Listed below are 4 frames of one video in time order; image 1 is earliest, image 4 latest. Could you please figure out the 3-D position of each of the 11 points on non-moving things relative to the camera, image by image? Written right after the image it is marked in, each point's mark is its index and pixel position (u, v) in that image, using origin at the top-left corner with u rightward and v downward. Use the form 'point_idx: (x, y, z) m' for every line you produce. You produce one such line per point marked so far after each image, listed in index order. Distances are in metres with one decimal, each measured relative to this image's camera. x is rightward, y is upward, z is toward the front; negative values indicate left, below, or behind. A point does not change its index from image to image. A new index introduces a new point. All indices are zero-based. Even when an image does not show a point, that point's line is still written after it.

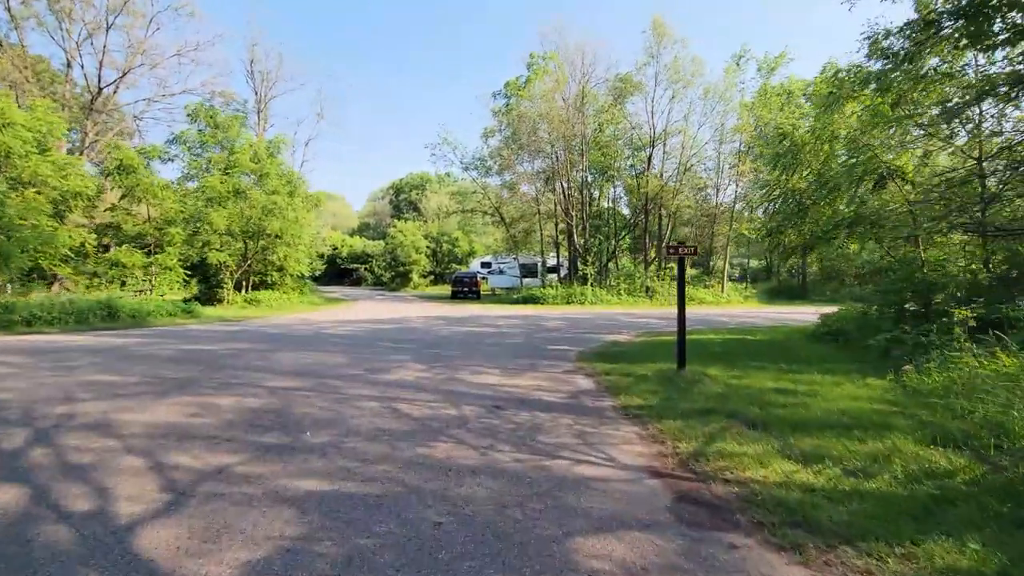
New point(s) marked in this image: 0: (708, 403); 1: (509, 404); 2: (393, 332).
0: (+2.3, -1.4, +5.7) m
1: (0.0, -1.4, +5.9) m
2: (-3.3, -1.2, +13.3) m
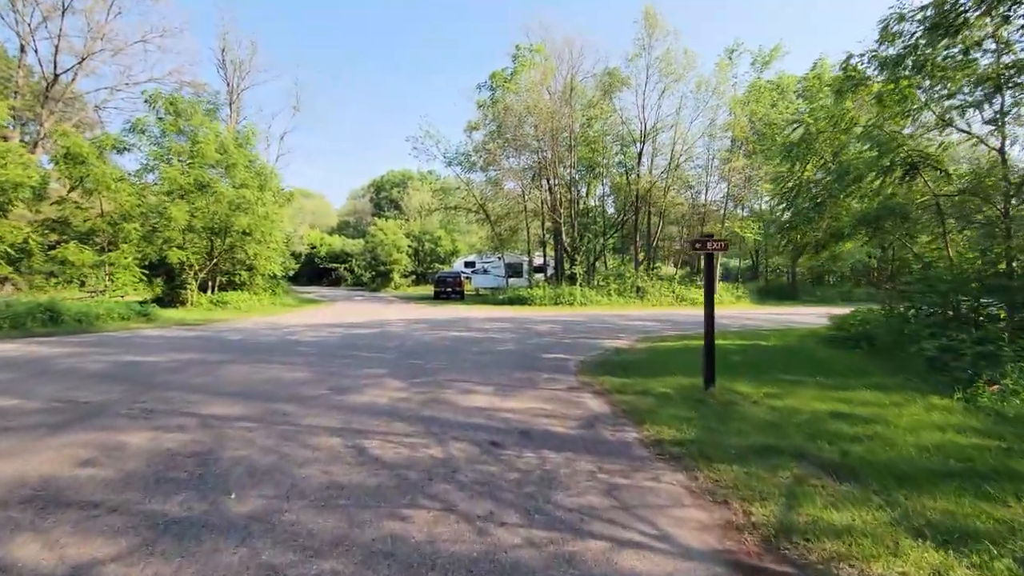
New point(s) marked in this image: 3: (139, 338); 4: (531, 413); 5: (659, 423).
0: (+2.3, -1.4, +4.5) m
1: (0.0, -1.5, +4.6) m
2: (-3.5, -1.3, +11.9) m
3: (-10.4, -1.4, +13.4) m
4: (+0.2, -1.4, +5.6) m
5: (+1.5, -1.4, +5.1) m
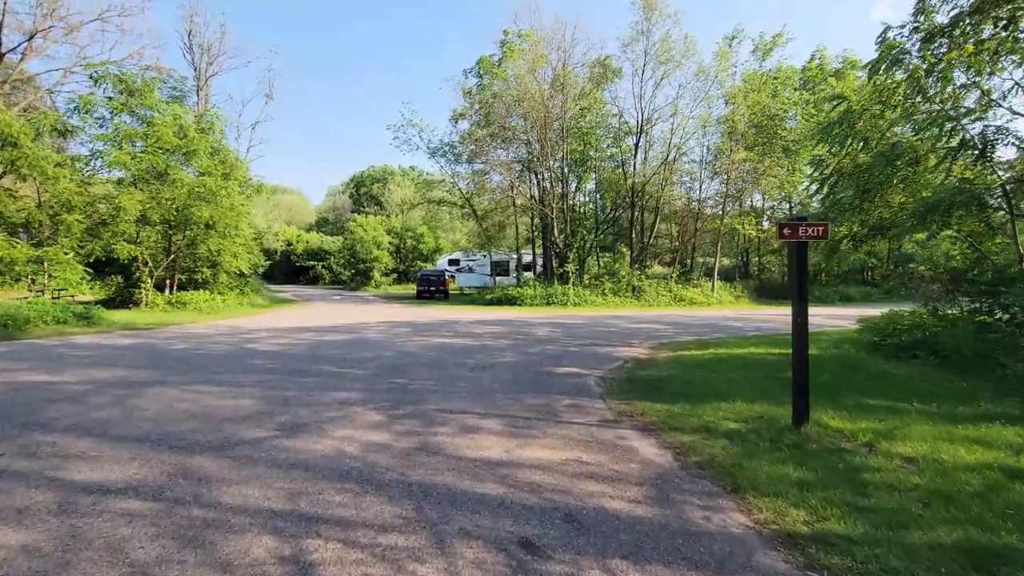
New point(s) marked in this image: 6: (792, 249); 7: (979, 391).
0: (+2.6, -1.4, +2.8) m
1: (+0.2, -1.5, +2.9) m
2: (-3.5, -1.3, +10.0) m
3: (-10.4, -1.4, +11.3) m
4: (+0.4, -1.5, +3.8) m
5: (+1.8, -1.4, +3.4) m
6: (+2.7, +0.4, +4.7) m
7: (+6.2, -1.3, +6.4) m
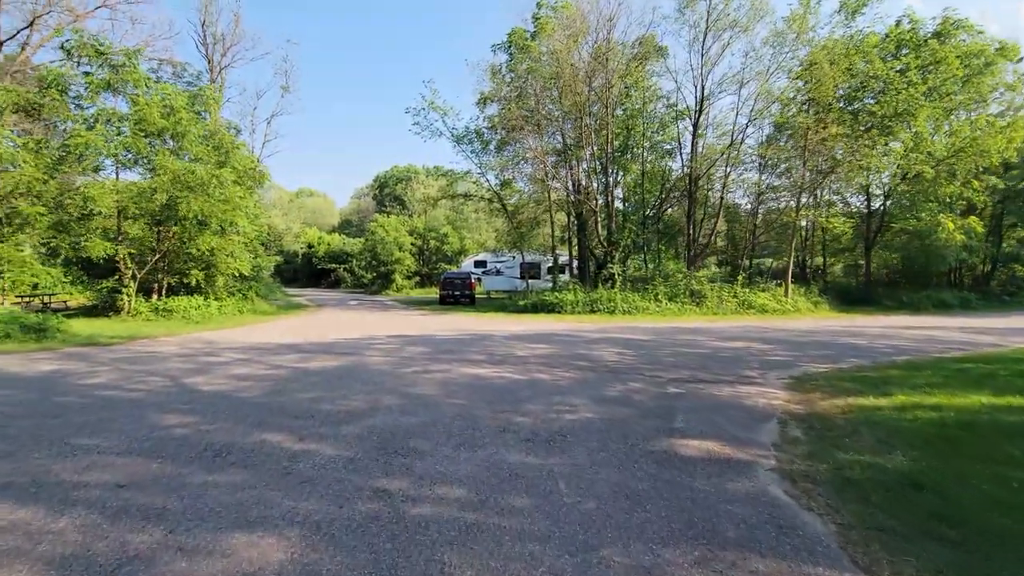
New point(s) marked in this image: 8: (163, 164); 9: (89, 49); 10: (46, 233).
0: (+3.2, -1.5, -0.9) m
1: (+0.8, -1.5, -0.7) m
2: (-2.6, -1.4, +6.5) m
3: (-9.4, -1.5, +8.2) m
4: (+1.0, -1.5, +0.2) m
5: (+2.4, -1.5, -0.3) m
6: (+3.4, +0.3, +1.0) m
7: (+6.9, -1.4, +2.4) m
8: (-13.0, +4.5, +18.1) m
9: (-15.7, +8.9, +18.0) m
10: (-15.6, +1.8, +16.4) m
